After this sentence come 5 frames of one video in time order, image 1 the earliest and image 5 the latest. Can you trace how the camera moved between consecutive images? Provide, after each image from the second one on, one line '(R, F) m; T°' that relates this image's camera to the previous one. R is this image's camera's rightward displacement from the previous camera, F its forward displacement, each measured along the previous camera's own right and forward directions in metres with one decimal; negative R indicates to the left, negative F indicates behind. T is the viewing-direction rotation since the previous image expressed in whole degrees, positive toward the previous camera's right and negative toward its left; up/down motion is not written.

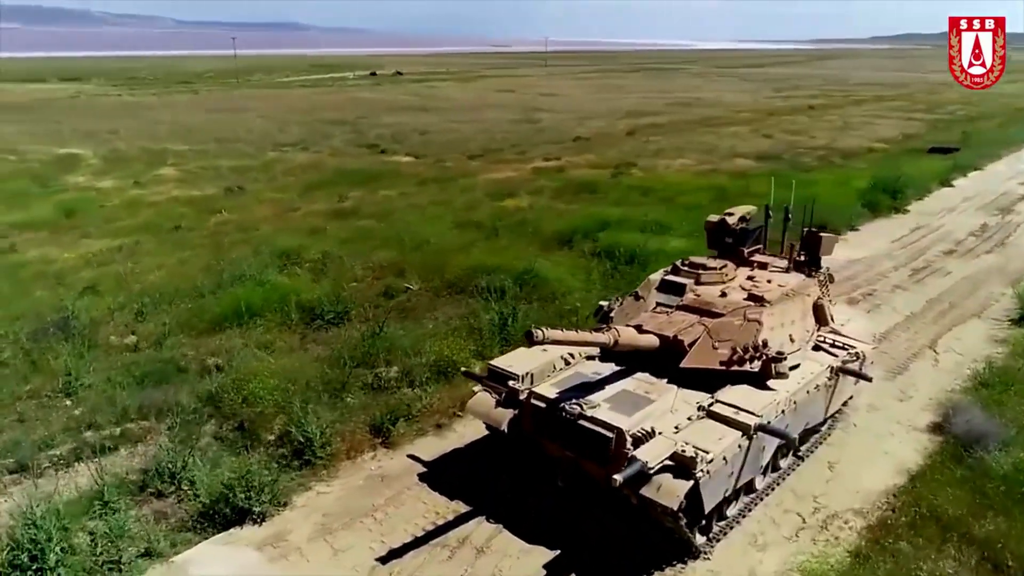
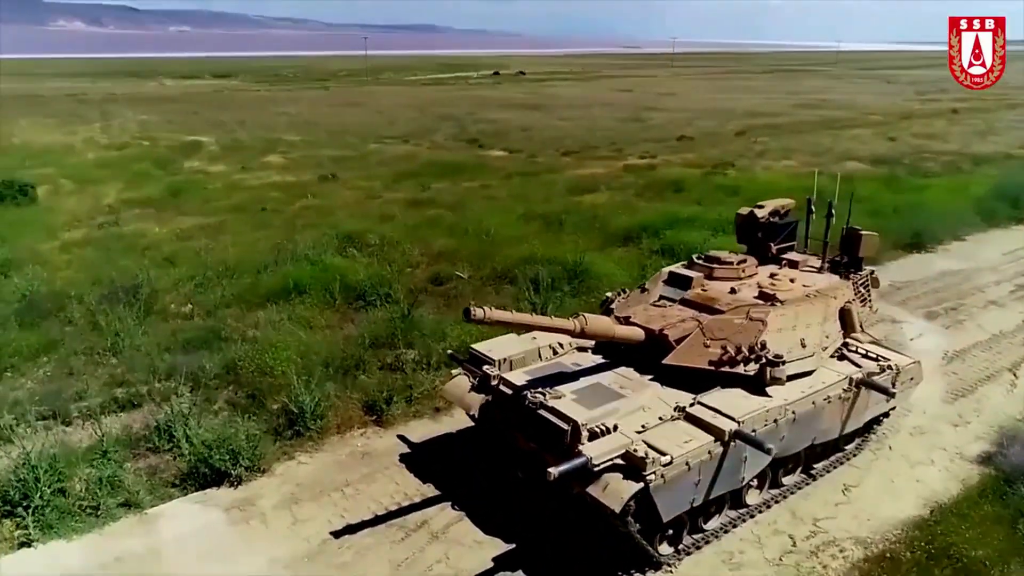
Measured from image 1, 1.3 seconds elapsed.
(+2.0, +0.6) m; -9°
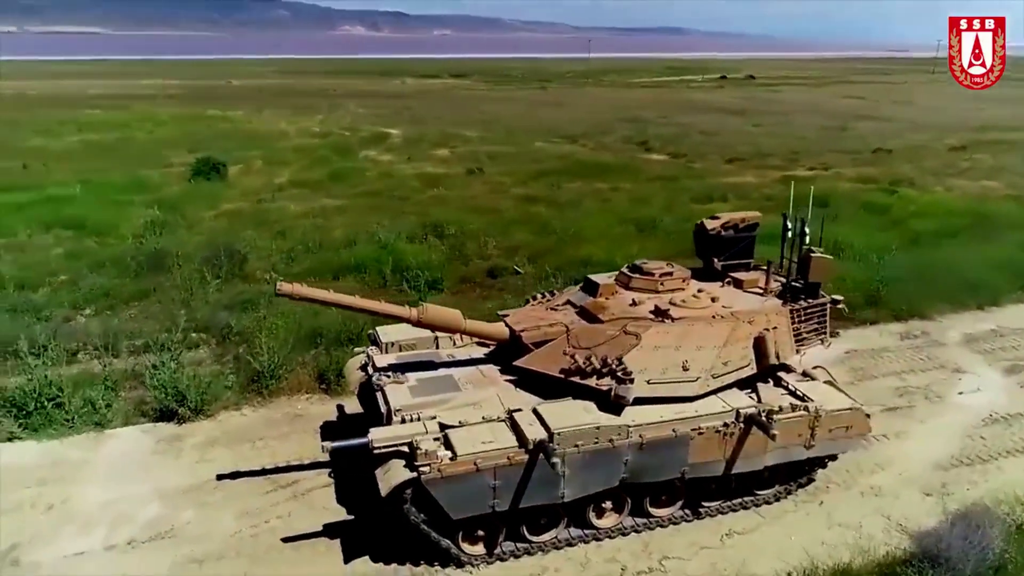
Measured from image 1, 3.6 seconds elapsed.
(+4.8, +0.6) m; -17°
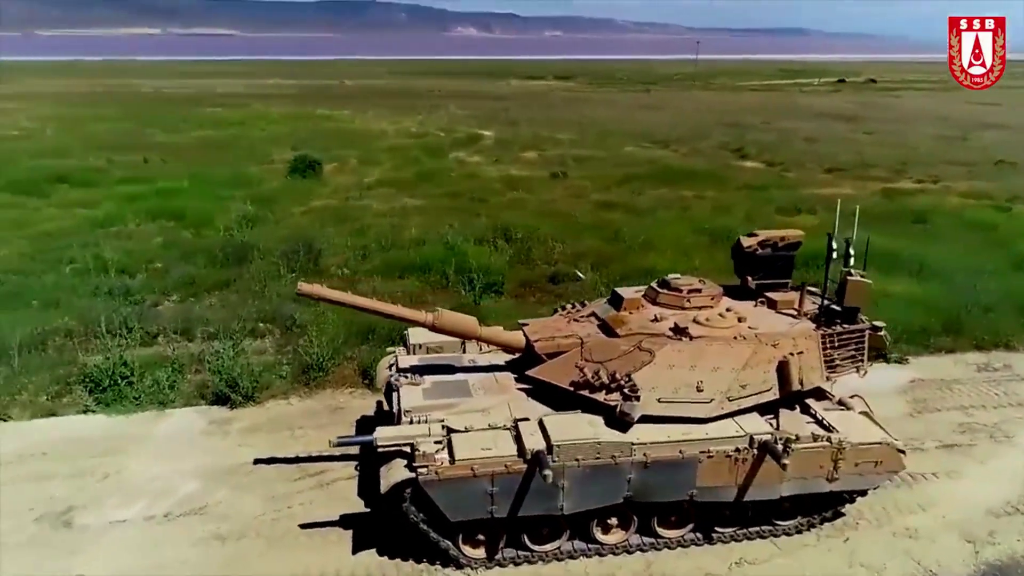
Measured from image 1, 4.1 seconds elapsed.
(+1.1, 0.0) m; -8°
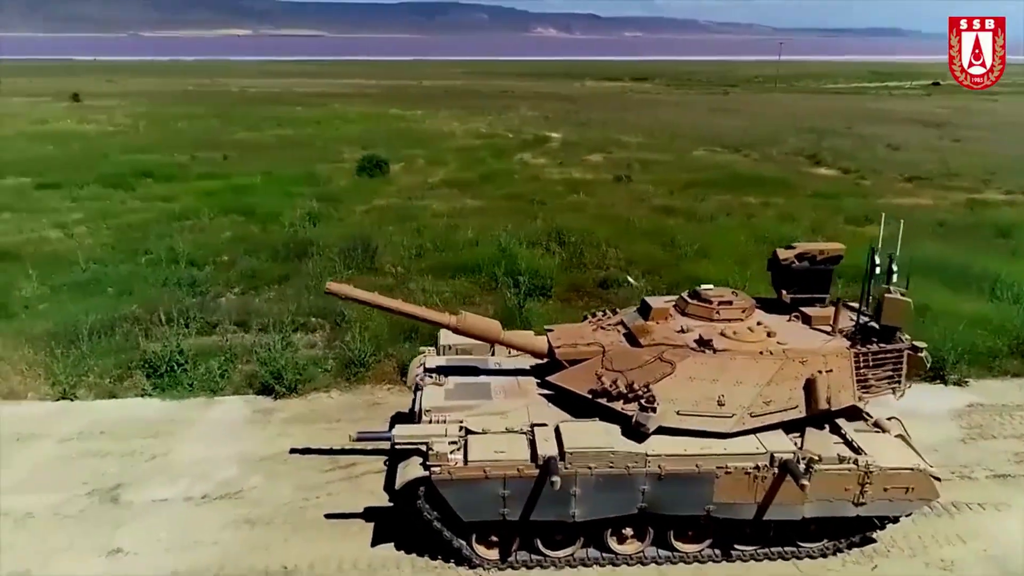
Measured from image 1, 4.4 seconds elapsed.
(+0.6, -0.1) m; -6°
